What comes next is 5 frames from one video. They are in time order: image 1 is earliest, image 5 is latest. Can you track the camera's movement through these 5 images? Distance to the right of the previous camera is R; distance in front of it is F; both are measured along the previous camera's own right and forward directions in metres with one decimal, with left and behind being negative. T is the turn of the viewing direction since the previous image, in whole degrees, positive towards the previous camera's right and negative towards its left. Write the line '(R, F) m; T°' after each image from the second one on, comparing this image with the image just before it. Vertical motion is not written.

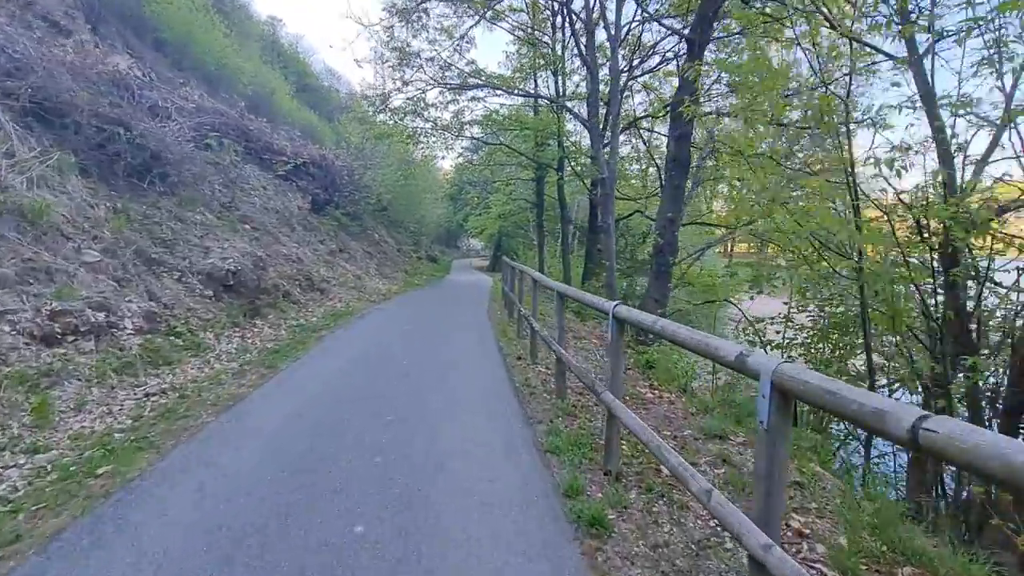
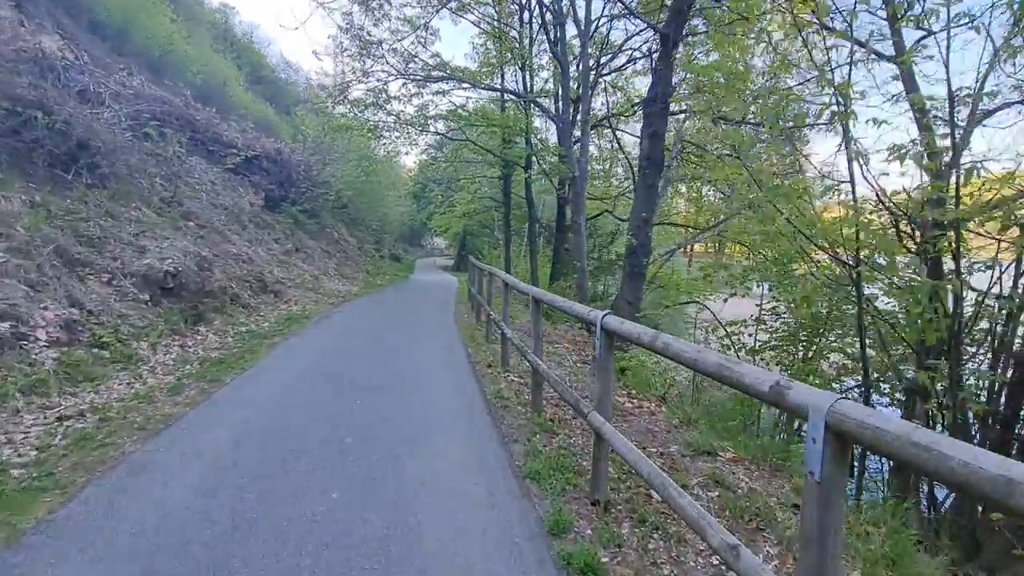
(-0.1, +0.4) m; +4°
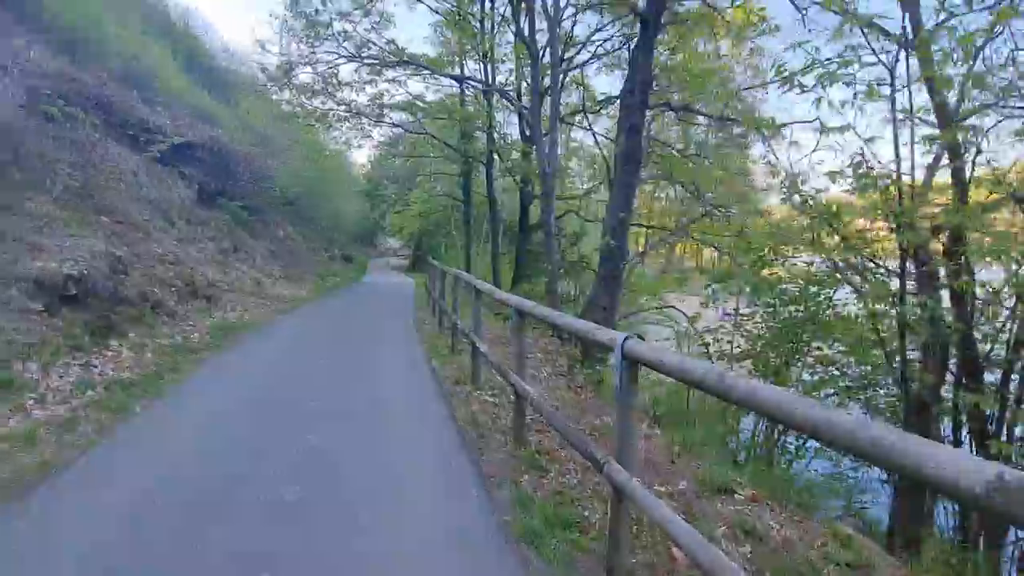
(-0.2, +0.8) m; +5°
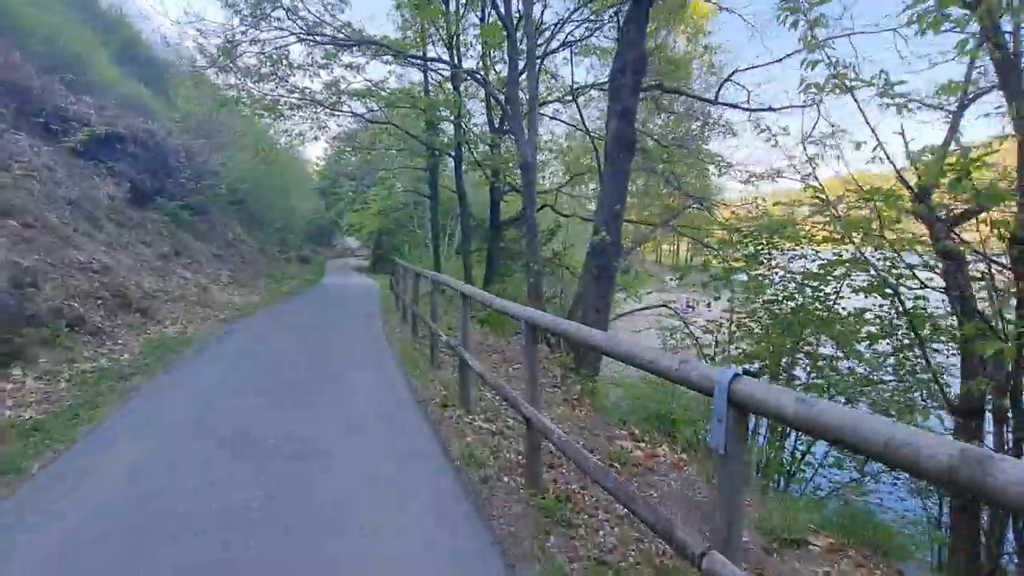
(-0.3, +0.8) m; +4°
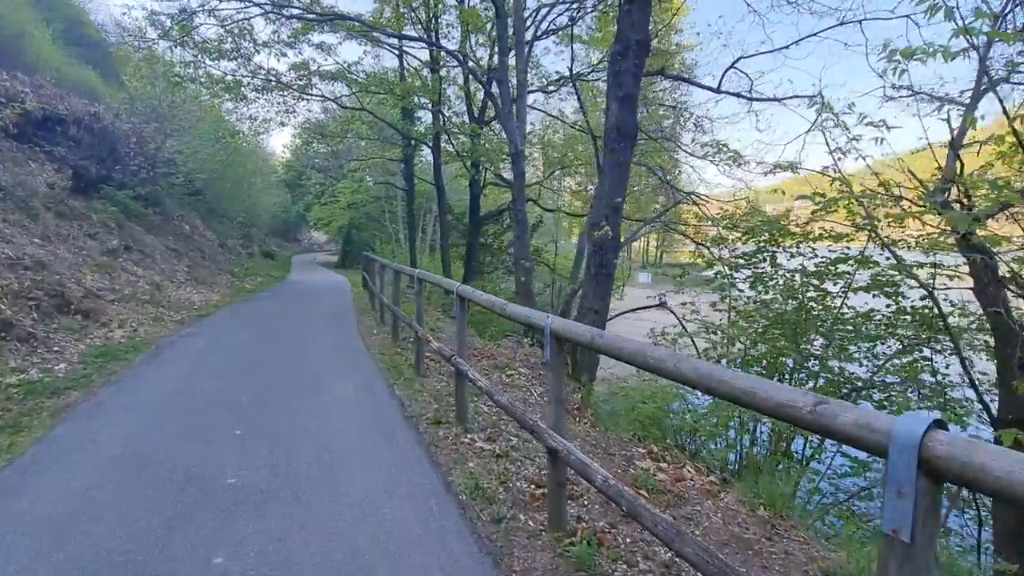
(-0.3, +0.6) m; +3°
